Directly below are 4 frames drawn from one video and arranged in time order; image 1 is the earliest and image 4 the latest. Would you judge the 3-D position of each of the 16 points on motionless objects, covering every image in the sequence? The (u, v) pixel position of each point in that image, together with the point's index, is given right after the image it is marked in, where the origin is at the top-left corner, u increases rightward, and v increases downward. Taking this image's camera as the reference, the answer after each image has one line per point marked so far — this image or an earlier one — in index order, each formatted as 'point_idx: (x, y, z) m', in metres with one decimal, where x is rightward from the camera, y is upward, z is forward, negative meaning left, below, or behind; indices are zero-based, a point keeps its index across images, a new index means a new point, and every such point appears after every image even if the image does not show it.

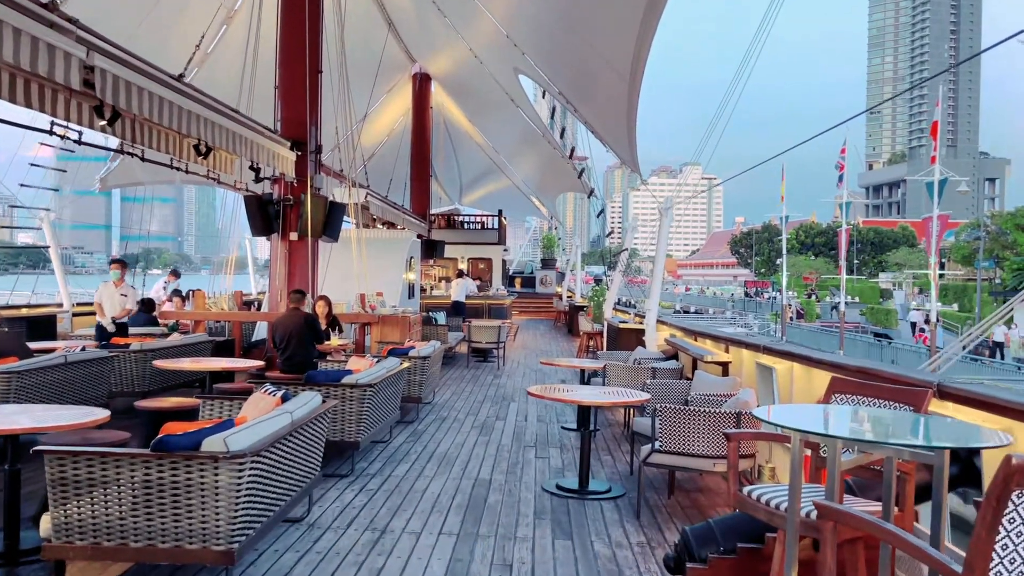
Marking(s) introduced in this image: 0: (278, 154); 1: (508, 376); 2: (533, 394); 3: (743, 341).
0: (-2.7, +1.5, +8.0) m
1: (-0.1, -1.2, +9.6) m
2: (+0.1, -0.7, +4.5) m
3: (+1.8, -0.4, +5.5) m
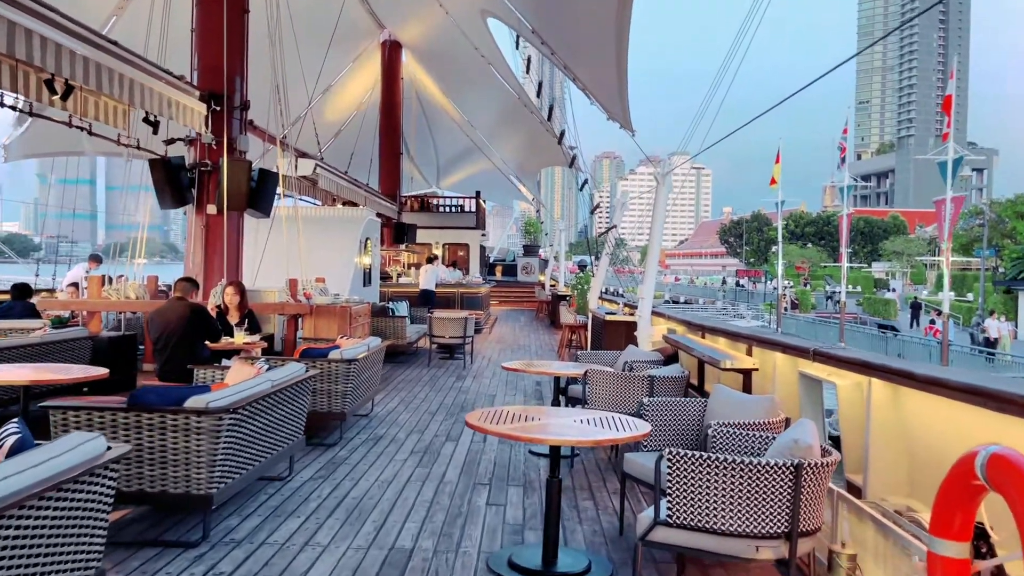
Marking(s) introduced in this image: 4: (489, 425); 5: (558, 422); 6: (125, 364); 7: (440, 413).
0: (-3.0, +1.7, +6.4) m
1: (-0.4, -1.0, +8.1) m
2: (-0.2, -0.6, +3.0) m
3: (+1.5, -0.3, +4.0) m
4: (-0.1, -0.6, +2.9) m
5: (+0.2, -0.6, +3.1) m
6: (-3.3, -0.6, +6.1) m
7: (-0.6, -1.1, +6.1) m
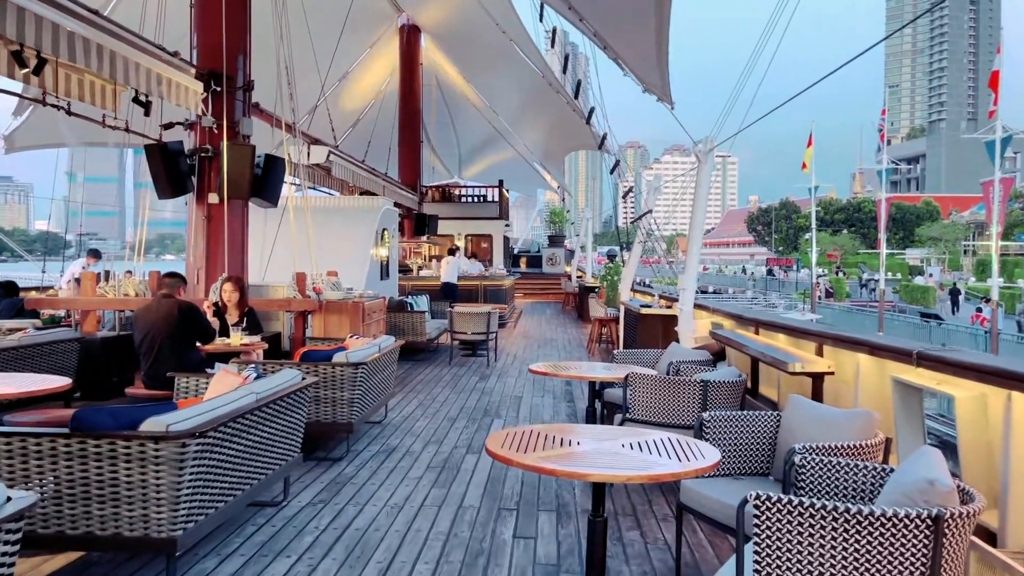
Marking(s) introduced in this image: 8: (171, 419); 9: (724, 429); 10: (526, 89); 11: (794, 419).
0: (-2.8, +1.7, +5.9) m
1: (-0.1, -0.9, +7.5) m
2: (-0.1, -0.6, +2.4) m
3: (+1.6, -0.2, +3.4) m
4: (0.0, -0.5, +2.3) m
5: (+0.3, -0.6, +2.5) m
6: (-3.1, -0.6, +5.6) m
7: (-0.4, -1.0, +5.6) m
8: (-1.2, -0.5, +2.5) m
9: (+0.9, -0.6, +2.8) m
10: (+0.3, +4.8, +16.9) m
11: (+1.1, -0.5, +2.8) m
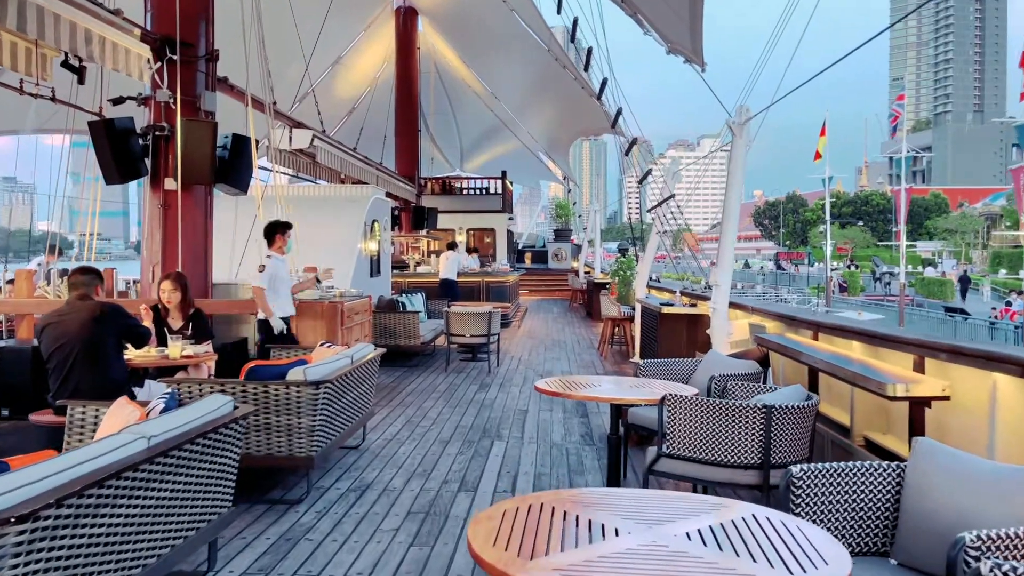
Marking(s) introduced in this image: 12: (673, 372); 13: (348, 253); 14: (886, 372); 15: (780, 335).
0: (-2.8, +1.7, +5.0) m
1: (-0.1, -0.9, +6.6) m
2: (-0.1, -0.5, +1.5) m
3: (+1.6, -0.2, +2.4) m
4: (0.0, -0.5, +1.4) m
5: (+0.3, -0.5, +1.6) m
6: (-3.1, -0.6, +4.7) m
7: (-0.4, -1.0, +4.7) m
8: (-1.2, -0.5, +1.6) m
9: (+0.9, -0.6, +1.9) m
10: (+0.4, +4.9, +16.0) m
11: (+1.1, -0.5, +1.9) m
12: (+1.0, -0.5, +4.2) m
13: (-2.0, +0.4, +8.8) m
14: (+1.6, -0.4, +3.0) m
15: (+1.7, -0.3, +4.5) m
